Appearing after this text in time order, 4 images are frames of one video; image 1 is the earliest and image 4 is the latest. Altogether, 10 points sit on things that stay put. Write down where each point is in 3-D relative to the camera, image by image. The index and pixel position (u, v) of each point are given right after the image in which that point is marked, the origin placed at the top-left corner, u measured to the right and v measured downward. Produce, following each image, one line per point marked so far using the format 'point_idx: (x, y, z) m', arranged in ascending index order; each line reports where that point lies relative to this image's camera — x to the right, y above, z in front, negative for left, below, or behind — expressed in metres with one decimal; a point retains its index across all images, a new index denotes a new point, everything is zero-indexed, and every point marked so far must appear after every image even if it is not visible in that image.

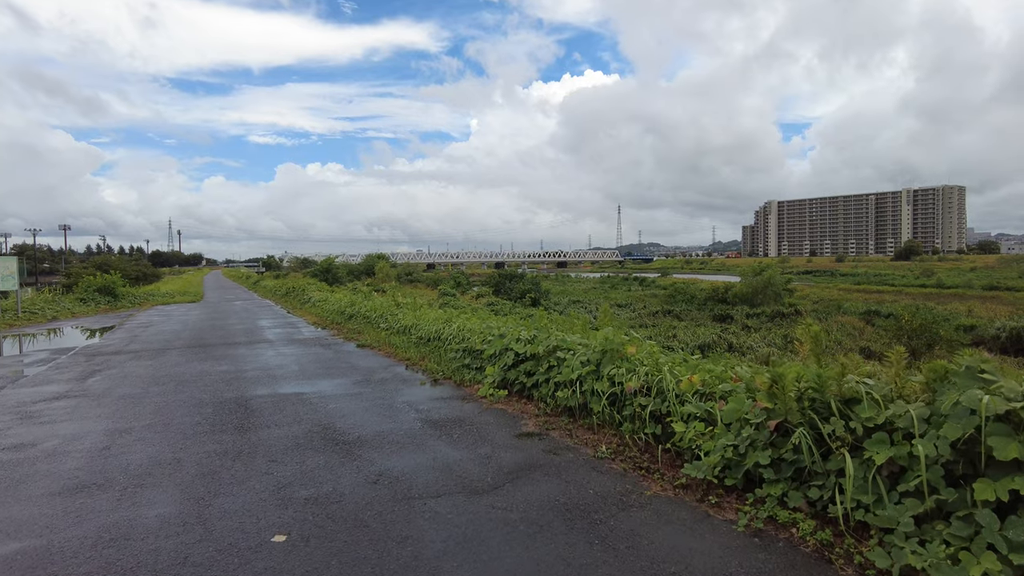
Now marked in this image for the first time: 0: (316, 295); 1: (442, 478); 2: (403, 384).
0: (-5.2, -0.2, +17.4) m
1: (-0.4, -1.0, +3.6) m
2: (-1.1, -0.9, +6.5) m
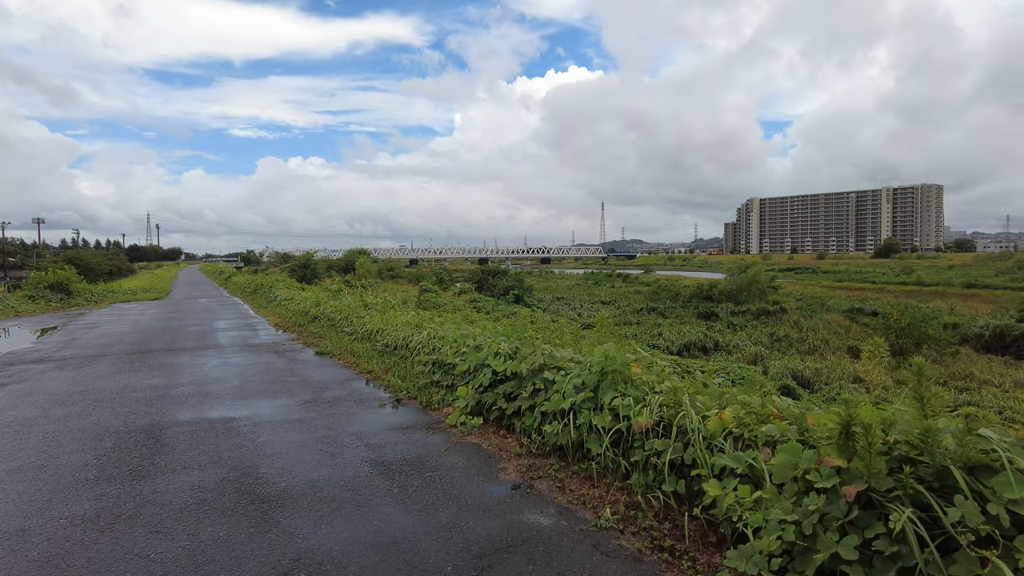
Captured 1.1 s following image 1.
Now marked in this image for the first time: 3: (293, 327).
0: (-5.6, -0.2, +16.2) m
1: (-0.5, -1.1, +2.6) m
2: (-1.3, -1.0, +5.4) m
3: (-3.8, -0.7, +11.5) m
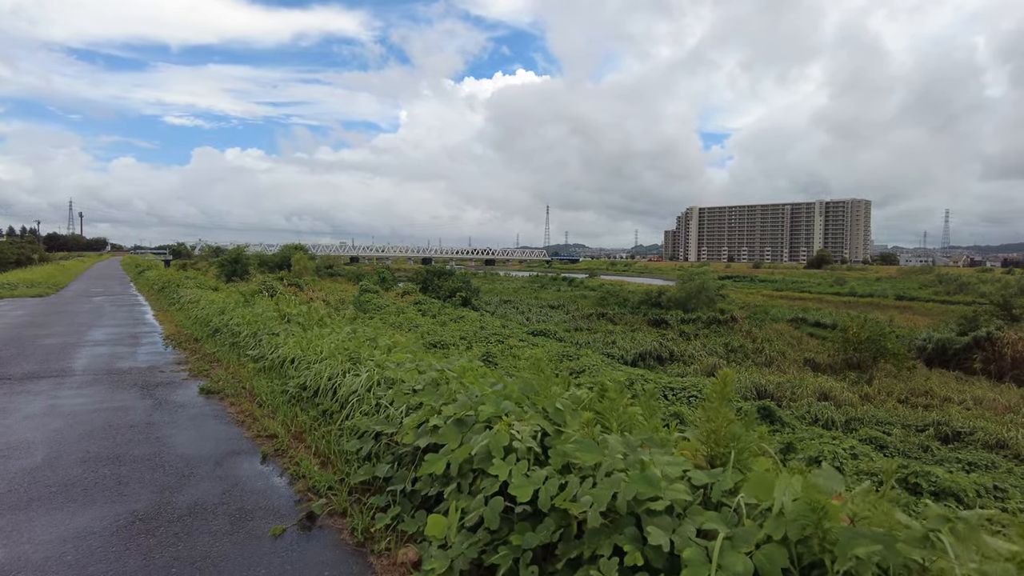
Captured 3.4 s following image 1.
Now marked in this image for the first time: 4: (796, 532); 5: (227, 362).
0: (-6.5, -0.1, +13.2) m
1: (-0.2, -1.2, +0.1) m
2: (-1.2, -1.1, +2.8) m
3: (-4.3, -0.7, +8.7) m
4: (+0.7, -0.6, +1.7) m
5: (-2.9, -0.7, +6.8) m
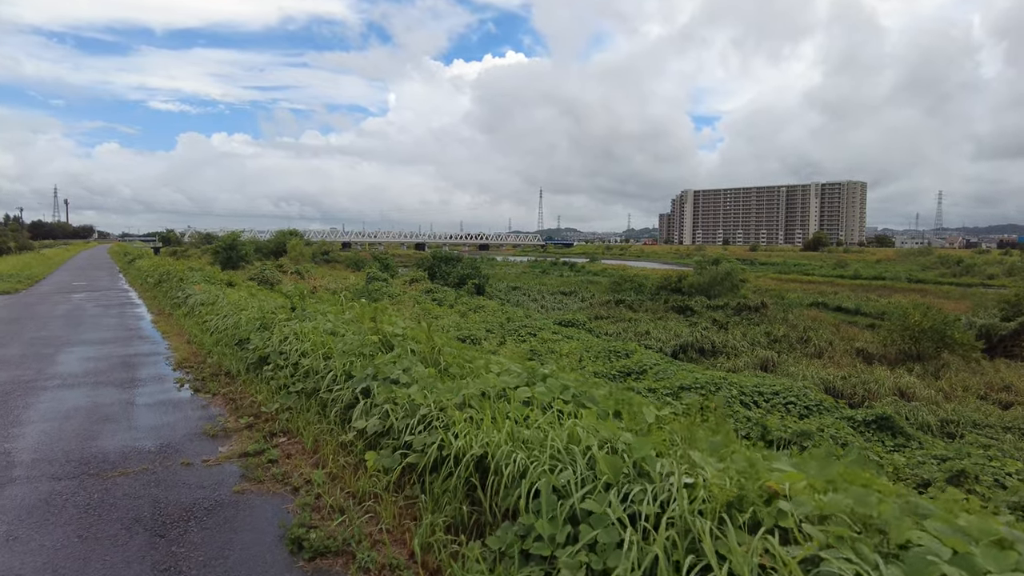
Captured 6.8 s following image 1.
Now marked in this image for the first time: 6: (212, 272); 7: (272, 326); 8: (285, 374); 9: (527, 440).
0: (-4.7, -0.1, +9.9) m
1: (+1.8, -1.4, -3.1) m
2: (+0.7, -1.2, -0.4) m
3: (-2.4, -0.7, +5.4) m
4: (+2.7, -0.8, -1.6) m
5: (-1.1, -0.8, +3.5) m
6: (-8.3, +0.5, +18.8) m
7: (-2.1, -0.3, +5.8) m
8: (-1.6, -0.6, +4.6) m
9: (+0.1, -0.6, +2.6) m
